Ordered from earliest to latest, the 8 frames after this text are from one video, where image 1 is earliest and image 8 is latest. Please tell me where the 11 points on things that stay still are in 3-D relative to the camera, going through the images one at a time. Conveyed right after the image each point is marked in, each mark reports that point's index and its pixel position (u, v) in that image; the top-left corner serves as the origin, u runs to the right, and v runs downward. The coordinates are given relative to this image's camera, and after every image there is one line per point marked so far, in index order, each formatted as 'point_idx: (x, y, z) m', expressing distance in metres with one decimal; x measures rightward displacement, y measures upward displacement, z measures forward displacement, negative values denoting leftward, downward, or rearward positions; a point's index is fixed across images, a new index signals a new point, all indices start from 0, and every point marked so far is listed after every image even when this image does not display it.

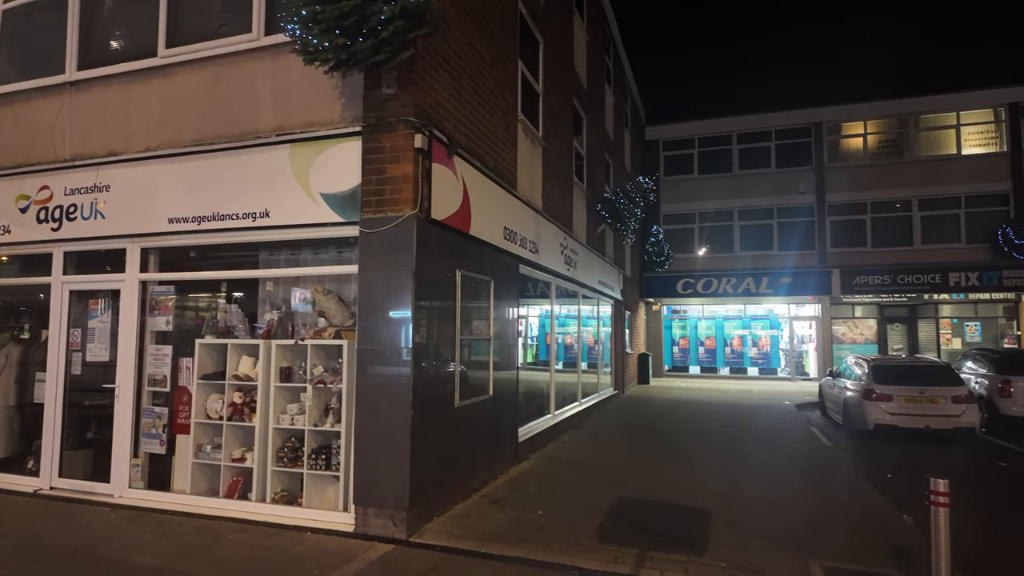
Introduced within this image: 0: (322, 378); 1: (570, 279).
0: (-1.8, -0.8, +5.4) m
1: (+1.1, +0.2, +10.7) m
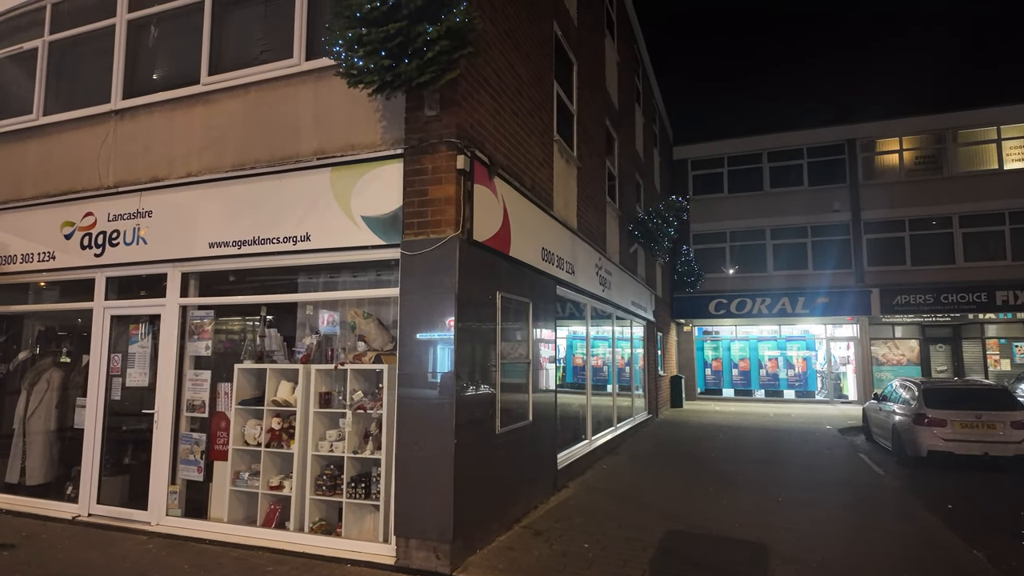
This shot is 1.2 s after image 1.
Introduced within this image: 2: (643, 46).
0: (-1.4, -1.0, +5.3) m
1: (+1.7, -0.2, +10.5) m
2: (+3.3, +6.2, +15.1) m
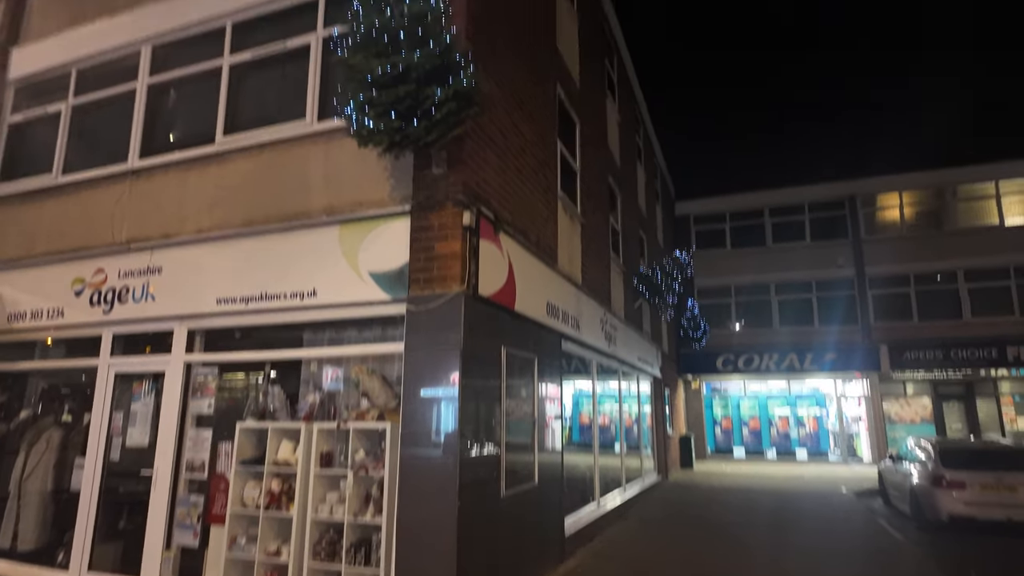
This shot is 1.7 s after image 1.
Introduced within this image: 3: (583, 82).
0: (-1.3, -1.6, +5.2) m
1: (+1.8, -1.2, +10.4) m
2: (+3.5, +4.8, +15.5) m
3: (+1.2, +3.4, +9.7) m
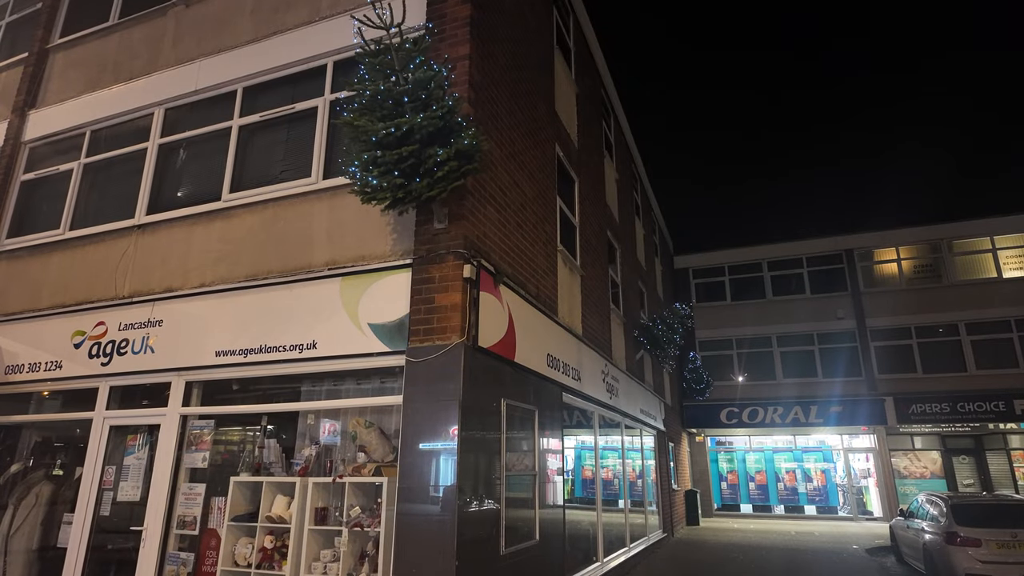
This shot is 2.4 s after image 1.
0: (-1.3, -2.0, +5.1) m
1: (+1.8, -2.1, +10.3) m
2: (+3.5, +3.4, +15.9) m
3: (+1.2, +2.5, +10.0) m
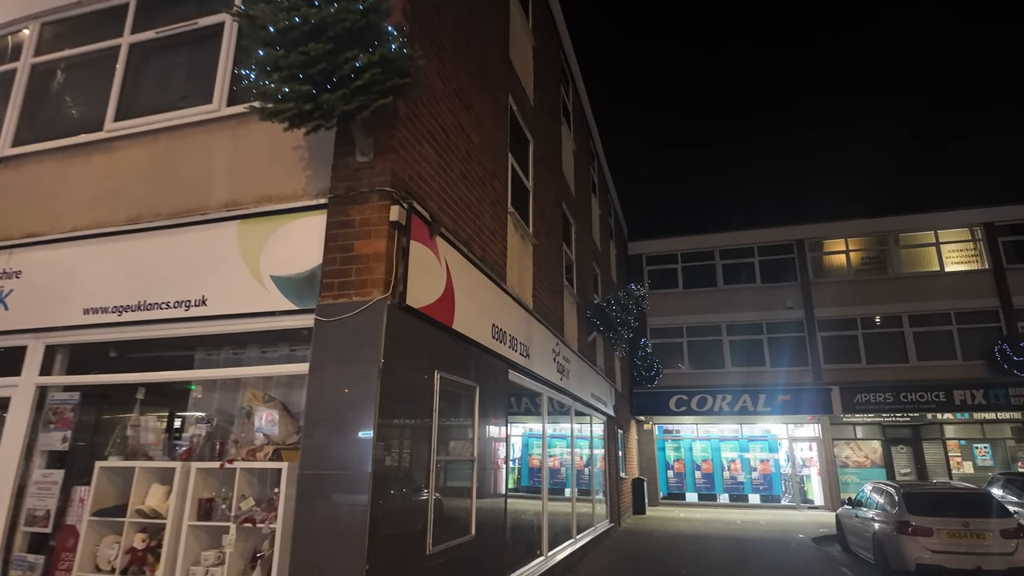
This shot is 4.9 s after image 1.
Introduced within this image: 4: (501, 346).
0: (-1.8, -1.6, +4.1) m
1: (+0.8, -1.7, +9.6) m
2: (+2.2, +3.8, +15.3) m
3: (+0.4, +2.9, +9.1) m
4: (-0.1, -0.7, +6.4) m
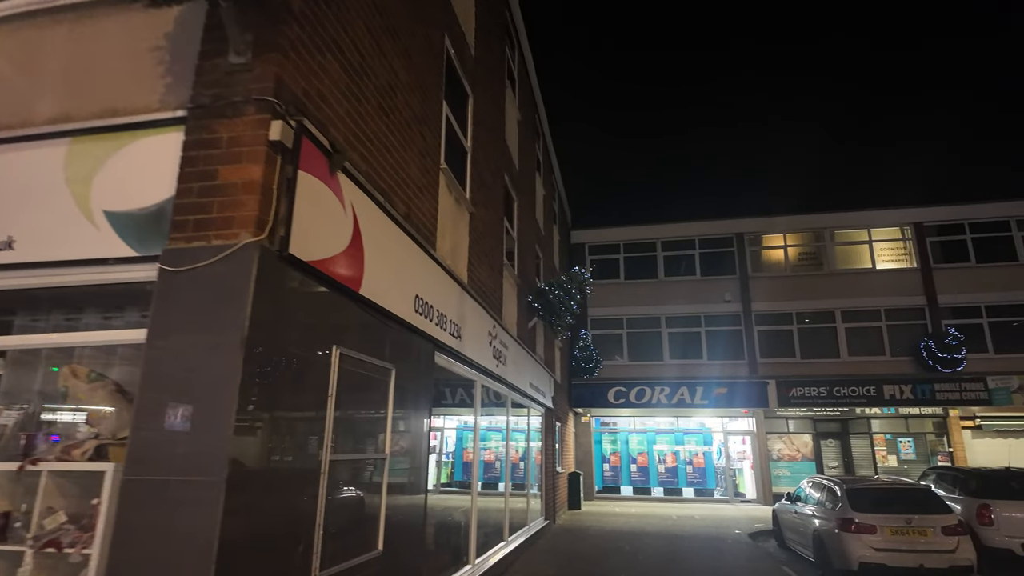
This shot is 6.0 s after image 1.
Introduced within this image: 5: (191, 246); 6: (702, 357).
0: (-2.3, -1.3, +3.0) m
1: (-0.2, -1.3, +8.7) m
2: (+0.8, +4.2, +14.4) m
3: (-0.5, +3.3, +8.2) m
4: (-0.8, -0.3, +5.4) m
5: (-1.6, +0.2, +3.0) m
6: (+6.5, -2.4, +19.9) m
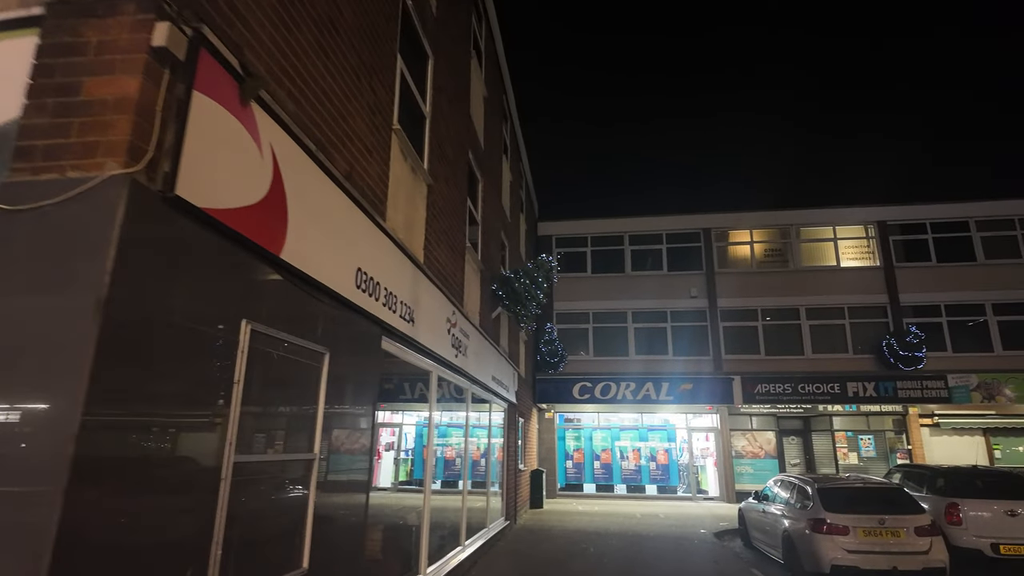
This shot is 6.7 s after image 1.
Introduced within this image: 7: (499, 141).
0: (-2.5, -1.0, +2.2) m
1: (-0.8, -1.1, +8.0) m
2: (0.0, +4.4, +13.8) m
3: (-0.9, +3.5, +7.5) m
4: (-1.1, -0.1, +4.7) m
5: (-1.8, +0.4, +2.3) m
6: (+5.3, -2.2, +19.7) m
7: (-0.3, +3.1, +12.2) m
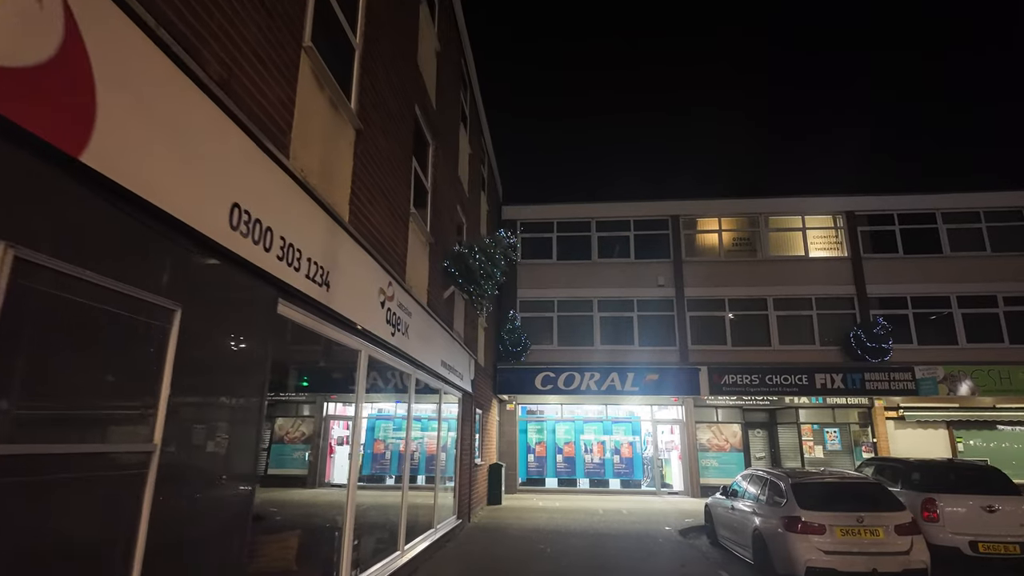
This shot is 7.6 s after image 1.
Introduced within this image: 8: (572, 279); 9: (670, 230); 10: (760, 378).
0: (-2.8, -0.7, +1.2) m
1: (-1.4, -0.8, +7.1) m
2: (-0.9, +4.8, +12.8) m
3: (-1.4, +3.8, +6.5) m
4: (-1.6, +0.2, +3.7) m
5: (-2.1, +0.7, +1.3) m
6: (+4.0, -1.8, +19.0) m
7: (-1.1, +3.5, +11.2) m
8: (+2.1, +0.3, +19.8) m
9: (+5.4, +1.9, +19.8) m
10: (+7.3, -2.7, +17.5) m
